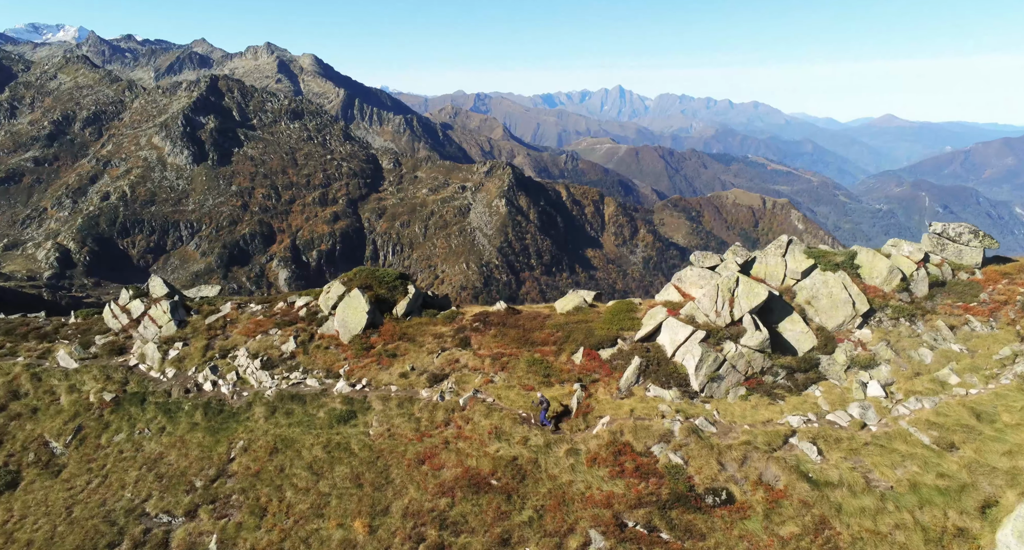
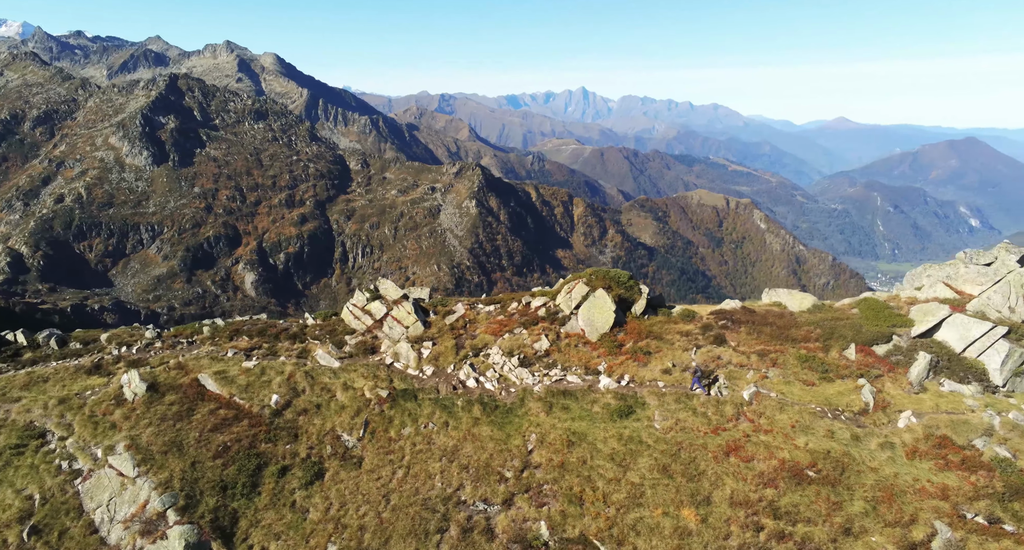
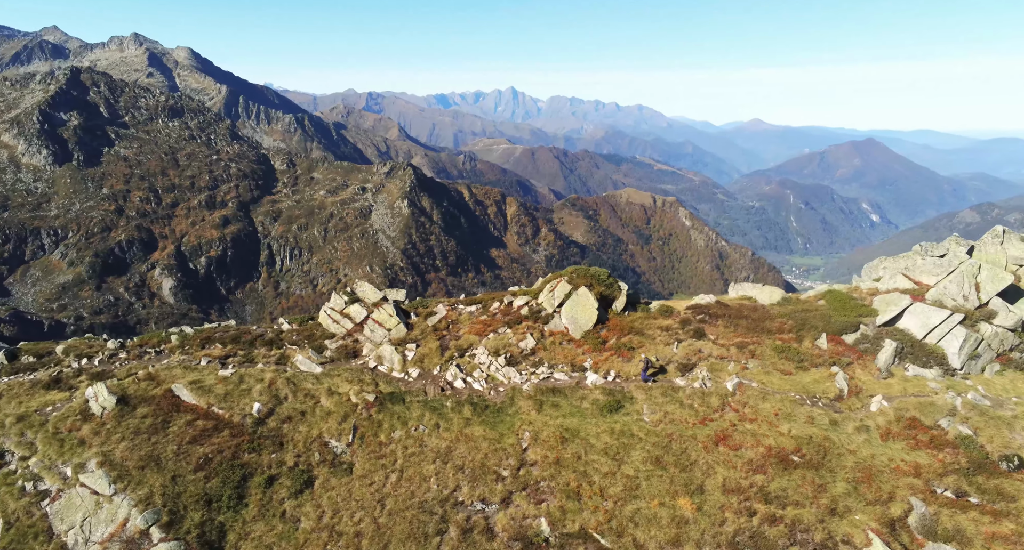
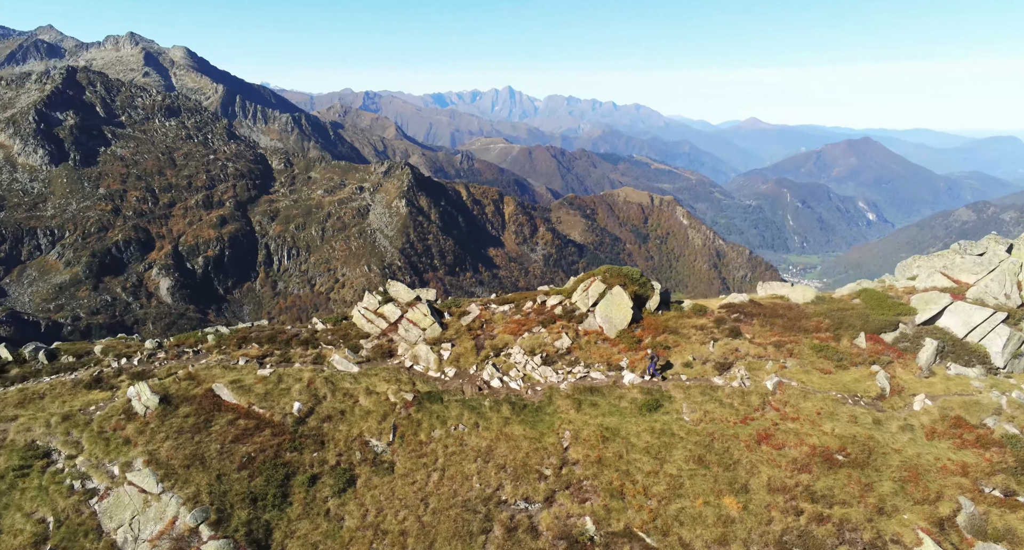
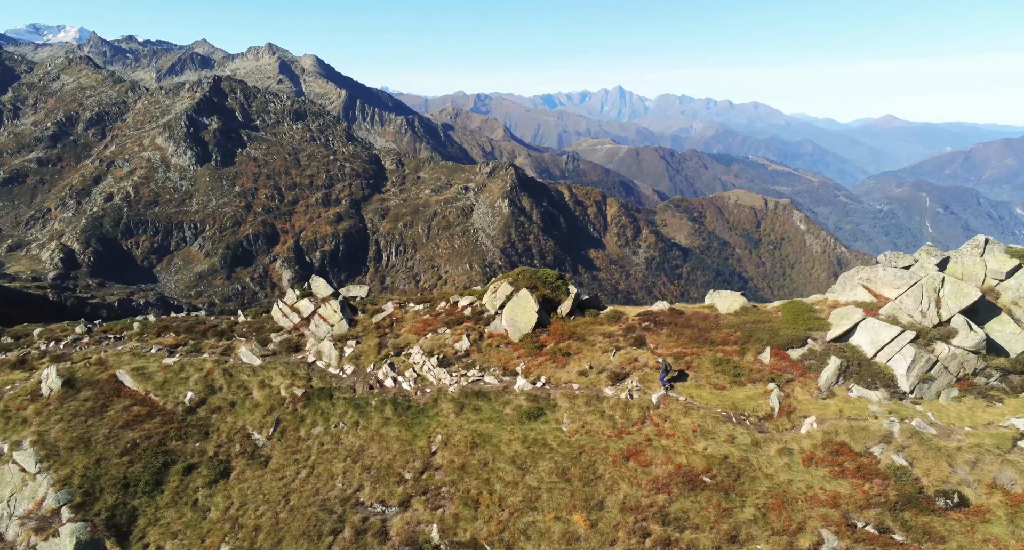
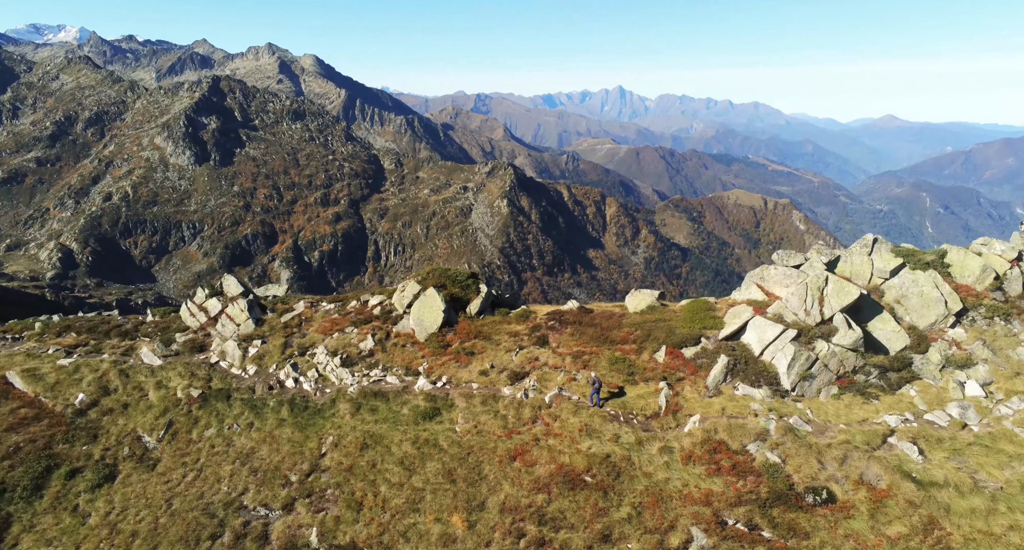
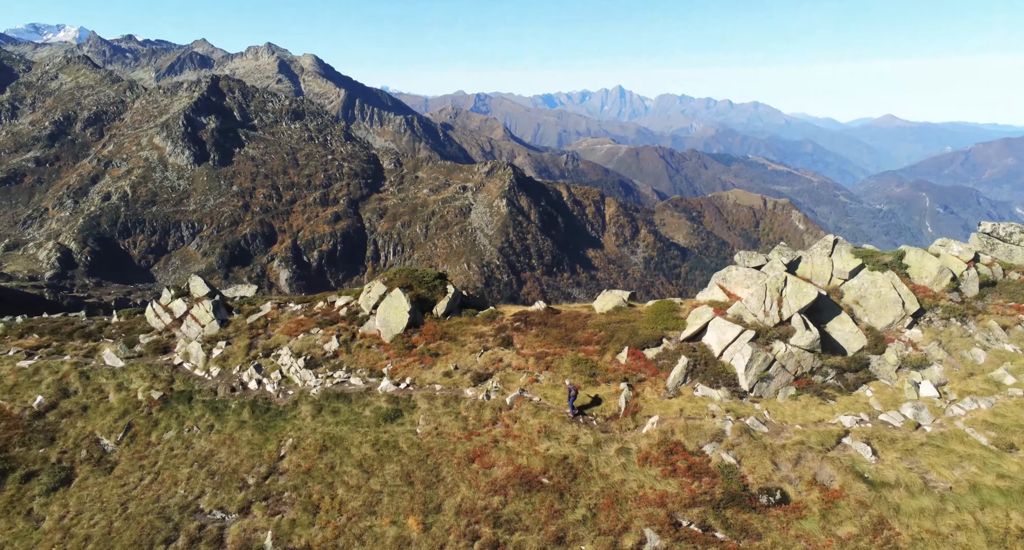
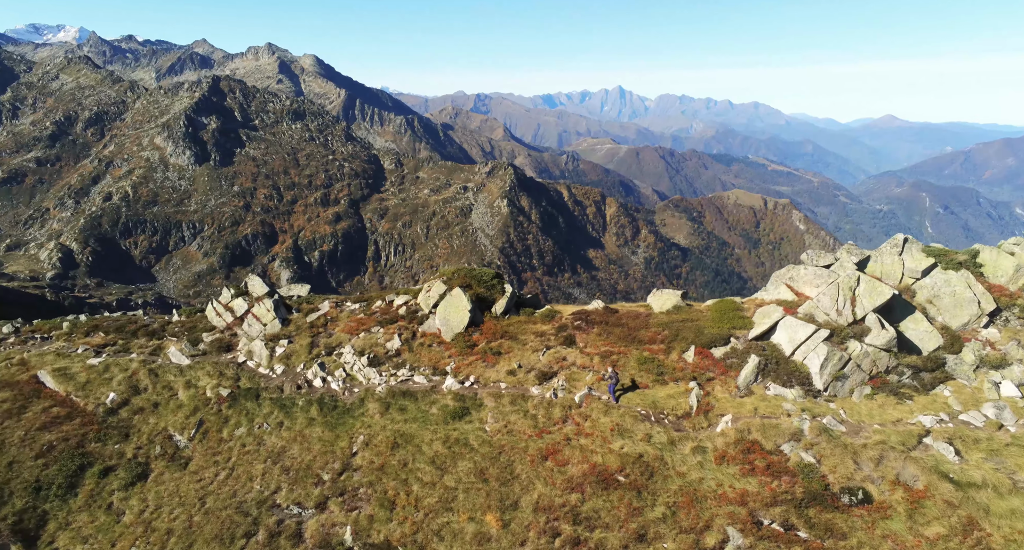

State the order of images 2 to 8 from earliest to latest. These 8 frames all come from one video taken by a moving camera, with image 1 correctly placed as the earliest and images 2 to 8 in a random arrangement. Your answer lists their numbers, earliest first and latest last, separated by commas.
7, 6, 8, 5, 2, 3, 4
